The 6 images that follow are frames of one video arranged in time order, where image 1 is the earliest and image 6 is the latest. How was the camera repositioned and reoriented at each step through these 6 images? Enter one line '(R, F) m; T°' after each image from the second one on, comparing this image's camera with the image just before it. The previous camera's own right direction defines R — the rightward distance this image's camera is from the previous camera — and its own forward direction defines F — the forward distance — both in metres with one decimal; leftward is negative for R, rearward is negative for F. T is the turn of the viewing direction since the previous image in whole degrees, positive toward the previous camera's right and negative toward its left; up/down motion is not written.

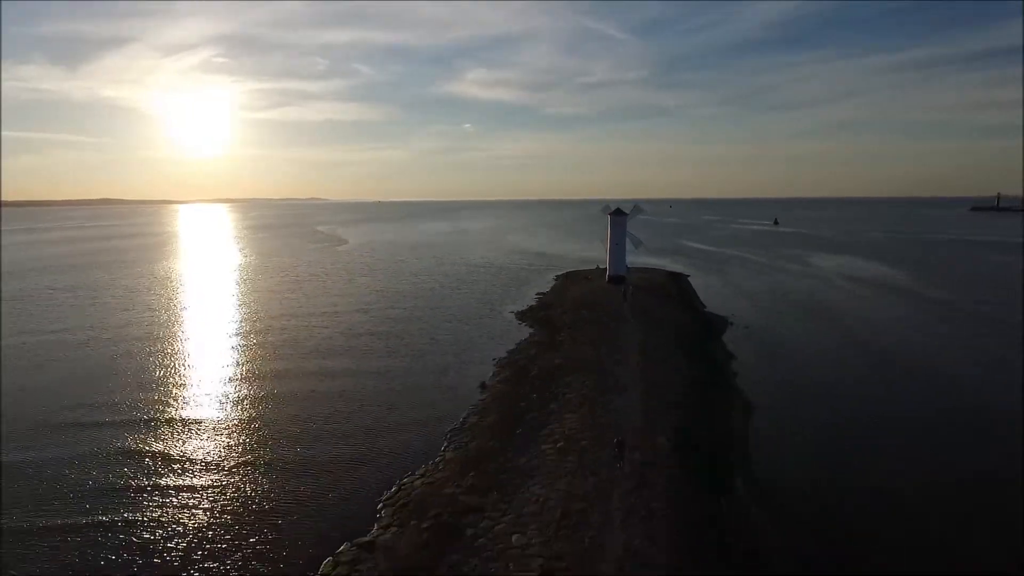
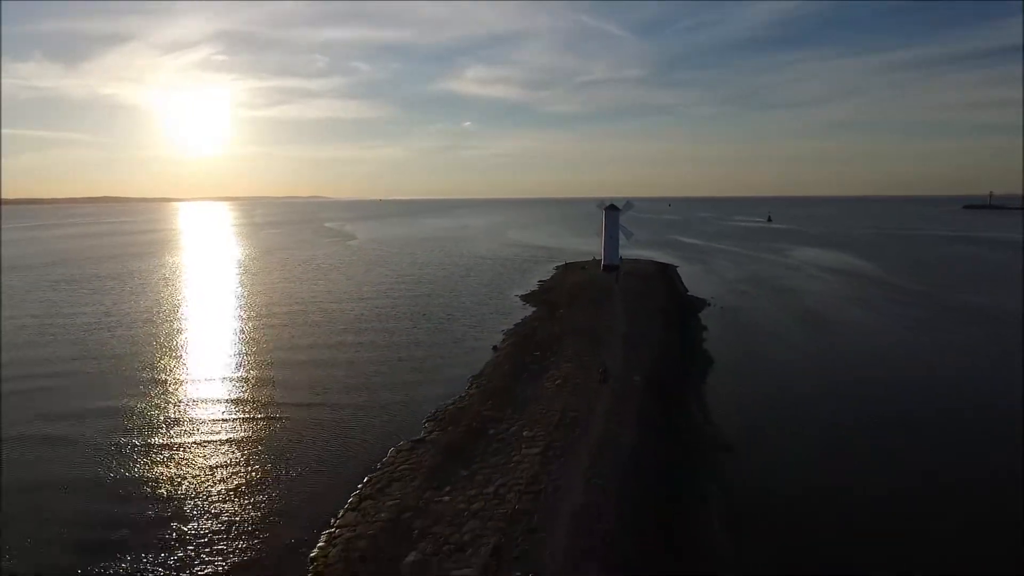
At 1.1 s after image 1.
(-0.2, -3.2) m; 0°
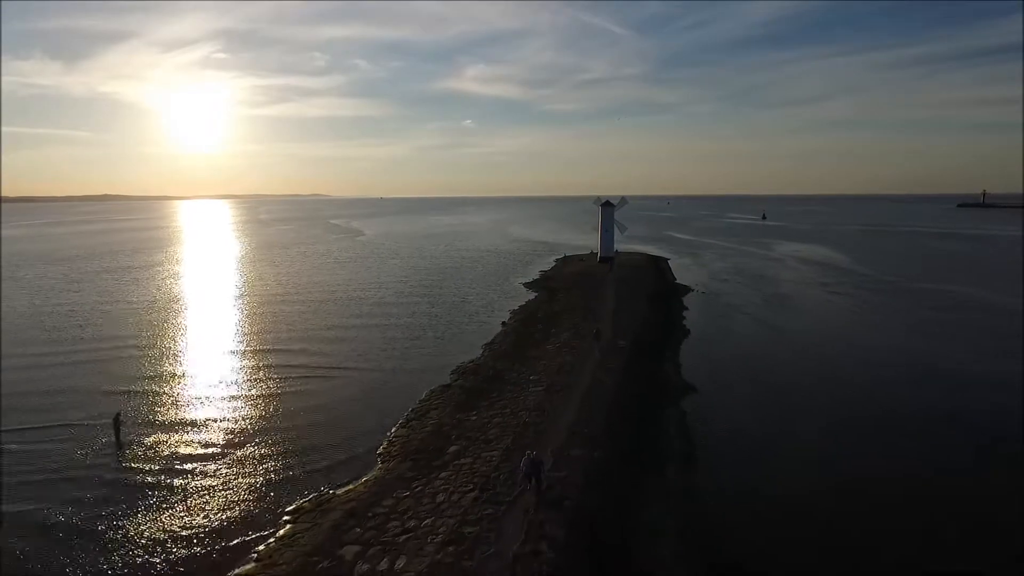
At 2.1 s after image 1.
(-0.2, -3.0) m; 0°
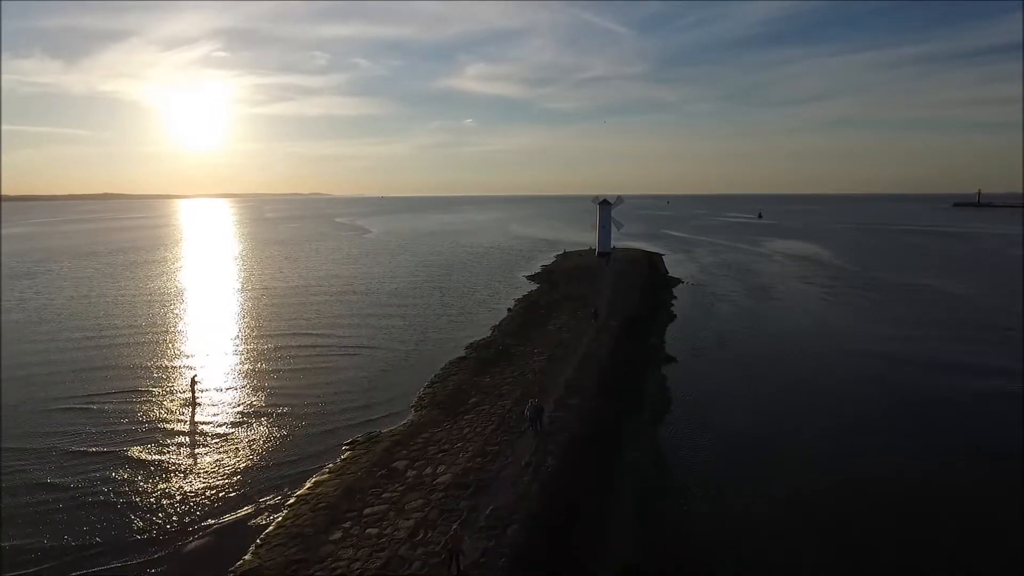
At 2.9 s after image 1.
(-0.2, -2.4) m; 0°
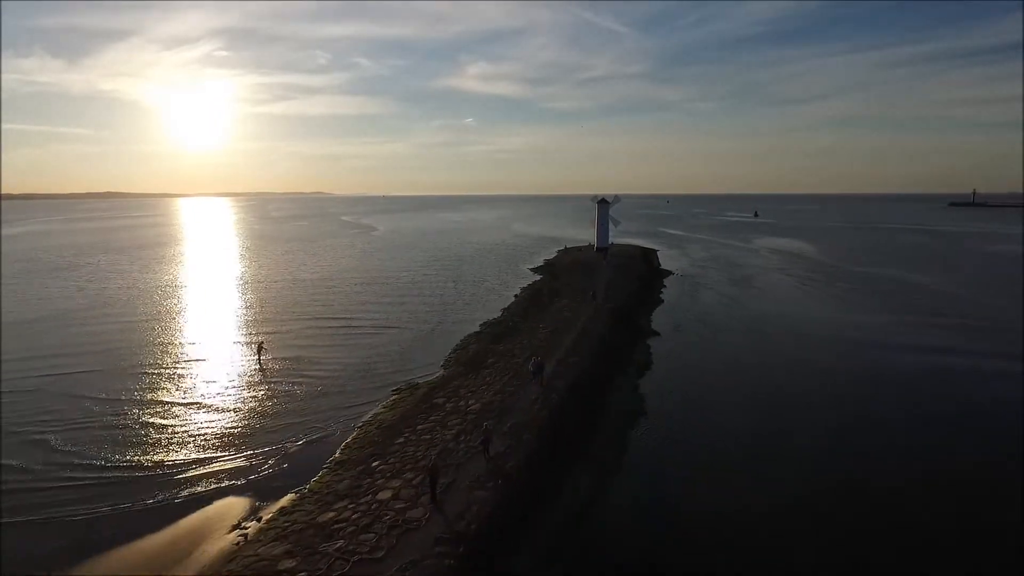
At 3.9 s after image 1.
(-0.2, -2.8) m; 0°
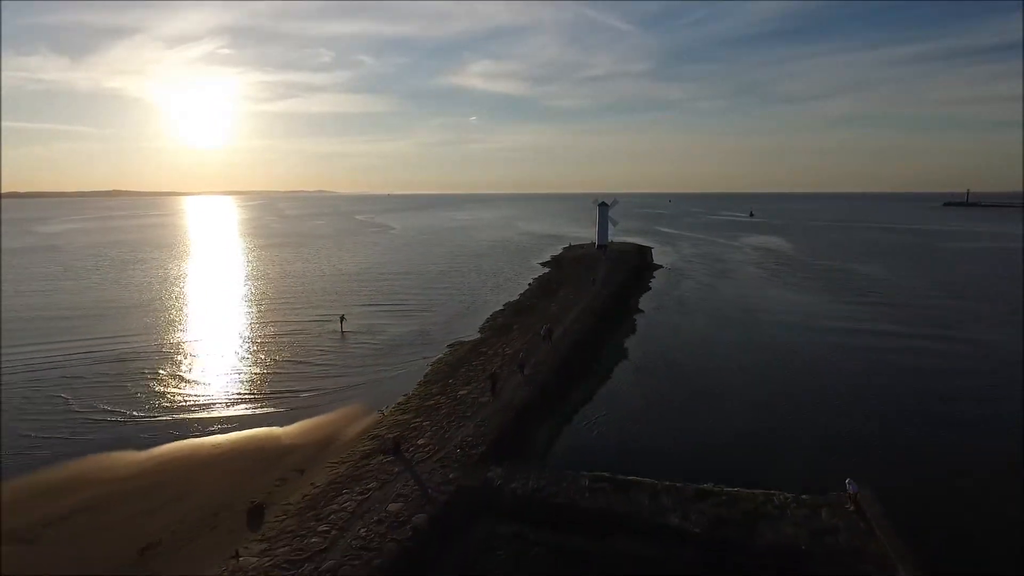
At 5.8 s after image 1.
(-0.6, -5.3) m; 0°
